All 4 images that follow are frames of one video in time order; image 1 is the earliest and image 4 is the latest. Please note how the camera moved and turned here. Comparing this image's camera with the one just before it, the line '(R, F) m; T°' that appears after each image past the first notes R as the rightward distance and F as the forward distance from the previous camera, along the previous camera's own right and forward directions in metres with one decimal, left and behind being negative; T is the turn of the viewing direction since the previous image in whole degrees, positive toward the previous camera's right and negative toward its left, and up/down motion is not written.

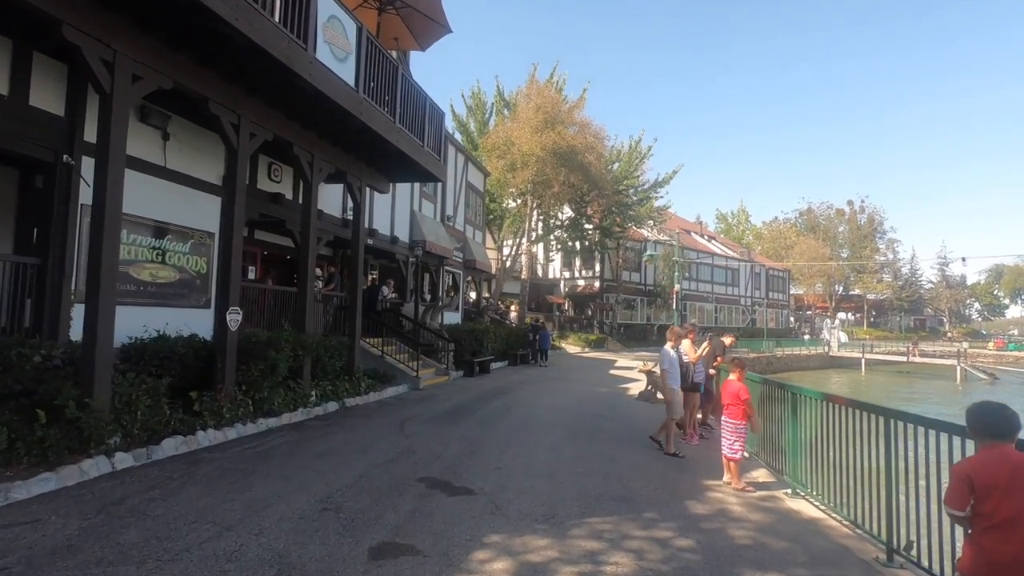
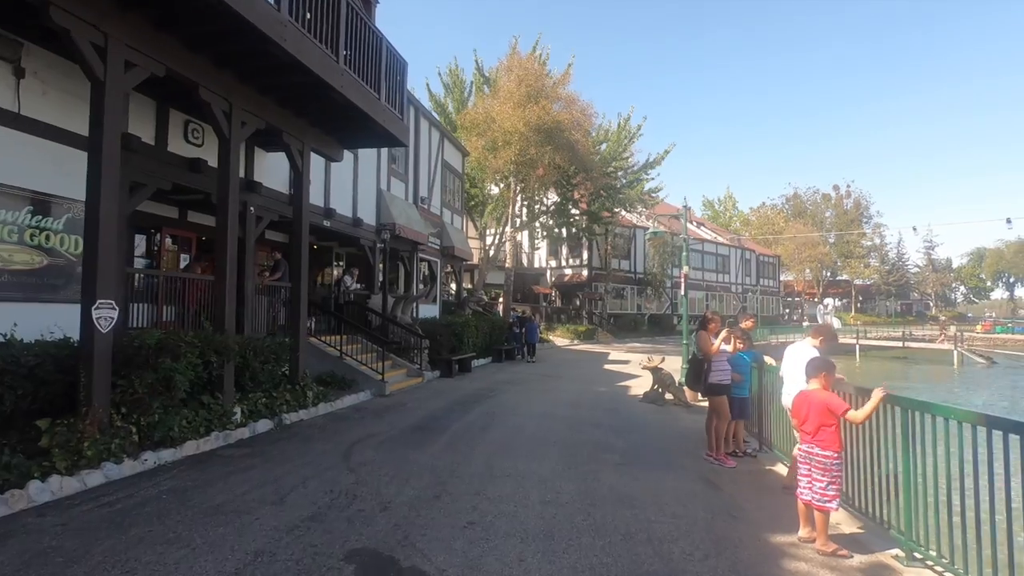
(+0.1, +2.2) m; +2°
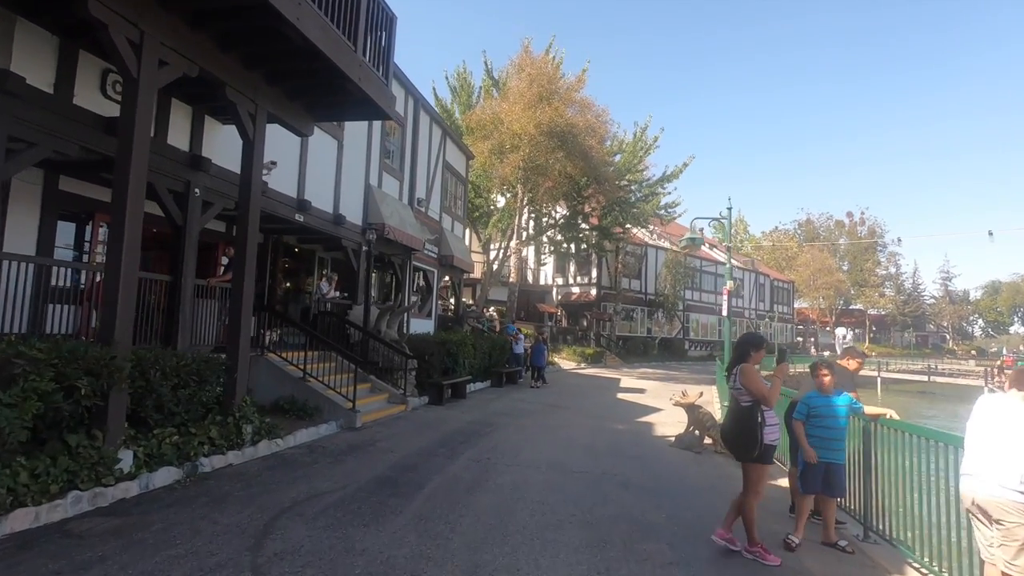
(0.0, +2.3) m; 0°
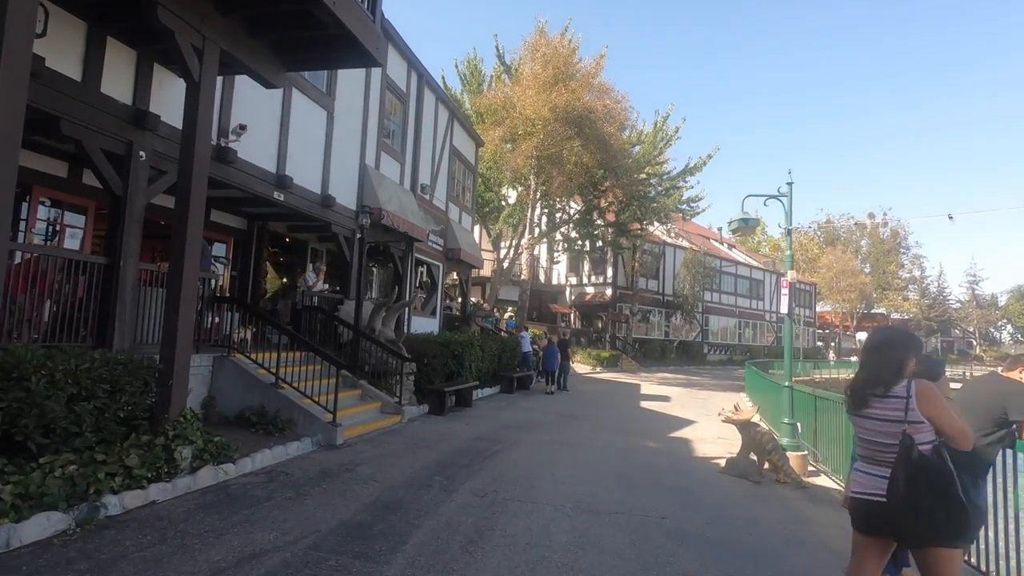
(-0.1, +1.8) m; -1°
